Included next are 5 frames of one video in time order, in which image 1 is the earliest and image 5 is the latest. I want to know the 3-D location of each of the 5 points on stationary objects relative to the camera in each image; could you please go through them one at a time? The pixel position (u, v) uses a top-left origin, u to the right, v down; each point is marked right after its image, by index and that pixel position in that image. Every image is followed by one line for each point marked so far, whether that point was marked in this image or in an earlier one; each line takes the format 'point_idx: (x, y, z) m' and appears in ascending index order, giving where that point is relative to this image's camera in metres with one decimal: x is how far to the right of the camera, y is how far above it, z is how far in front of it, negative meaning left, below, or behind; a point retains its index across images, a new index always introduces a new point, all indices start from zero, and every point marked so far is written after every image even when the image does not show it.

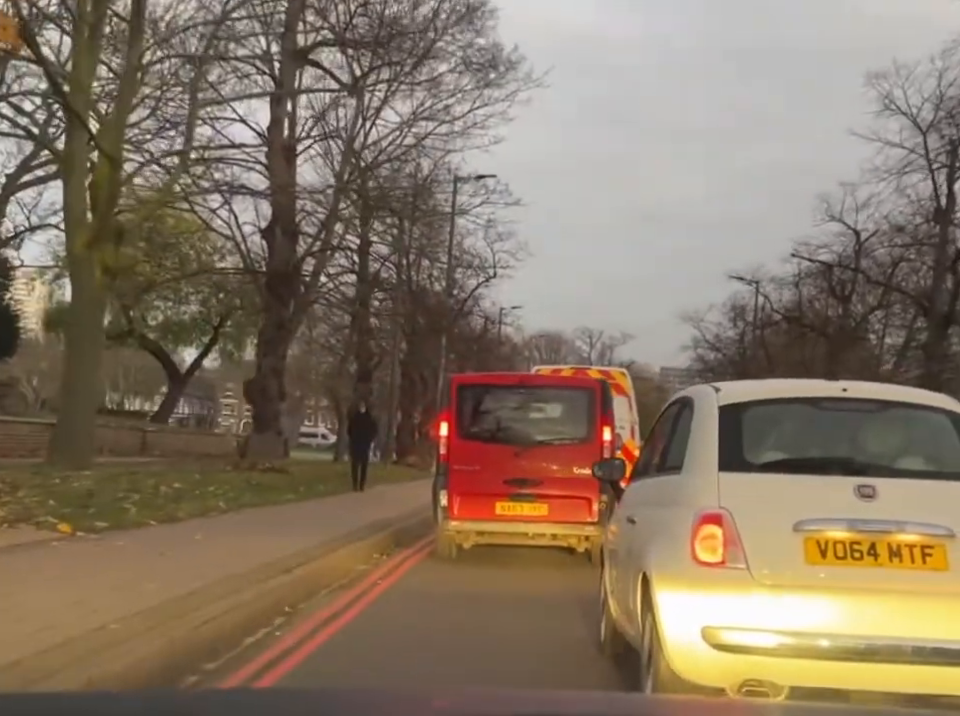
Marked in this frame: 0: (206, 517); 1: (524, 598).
0: (-4.0, -2.4, +15.0) m
1: (+0.6, -2.6, +11.0) m
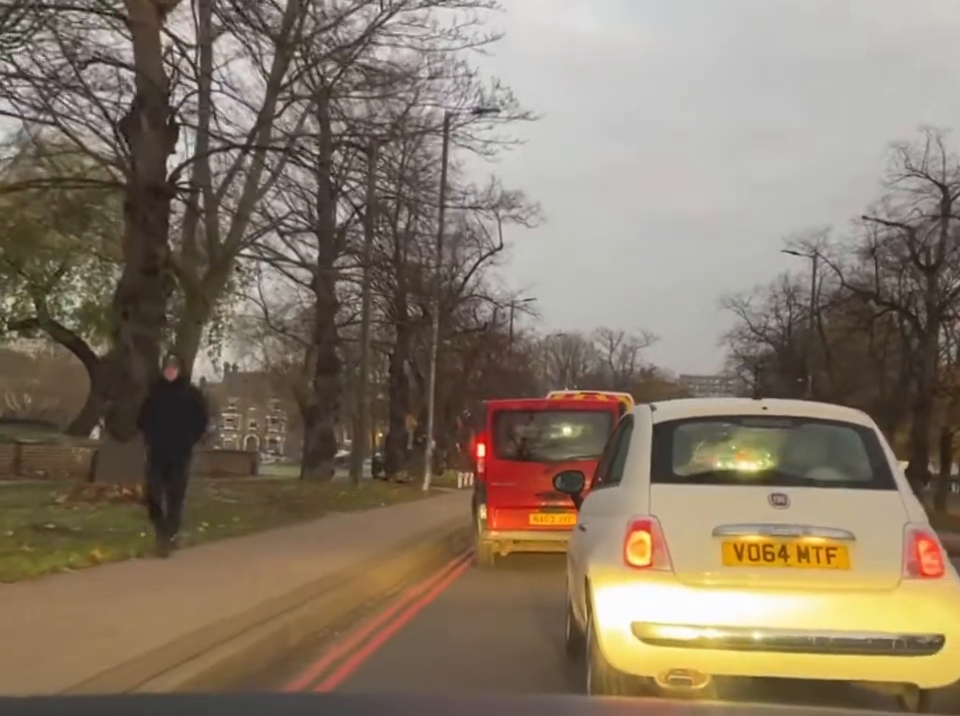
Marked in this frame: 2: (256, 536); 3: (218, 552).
0: (-4.0, -2.7, +15.6) m
1: (+0.5, -2.8, +11.6) m
2: (-3.6, -2.9, +16.7) m
3: (-3.6, -2.6, +14.1) m
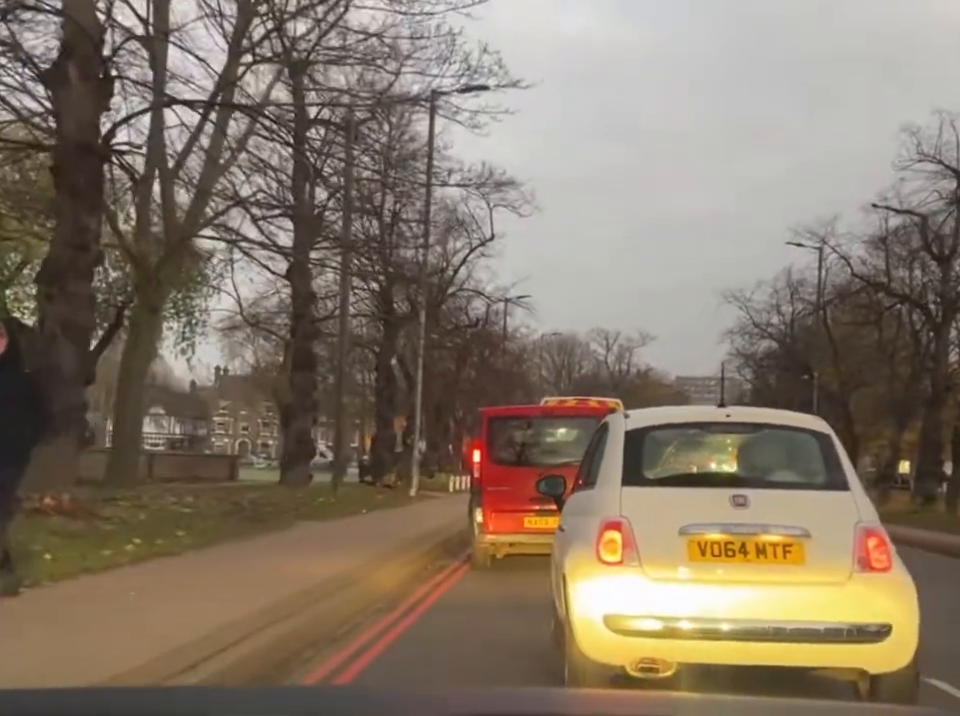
0: (-4.1, -2.8, +16.0) m
1: (+0.4, -2.9, +12.0) m
2: (-3.7, -3.0, +17.1) m
3: (-3.7, -2.7, +14.5) m
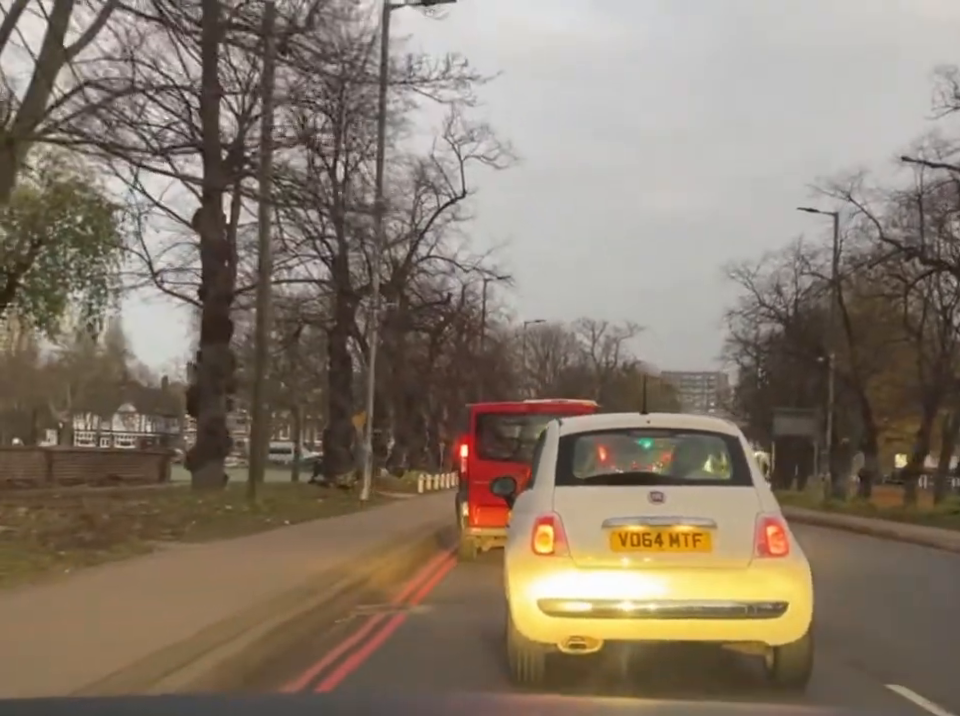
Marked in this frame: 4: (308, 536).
0: (-4.3, -2.7, +15.6) m
1: (+0.3, -2.8, +11.6) m
2: (-3.9, -2.9, +16.7) m
3: (-3.8, -2.7, +14.0) m
4: (-2.9, -3.1, +17.8) m
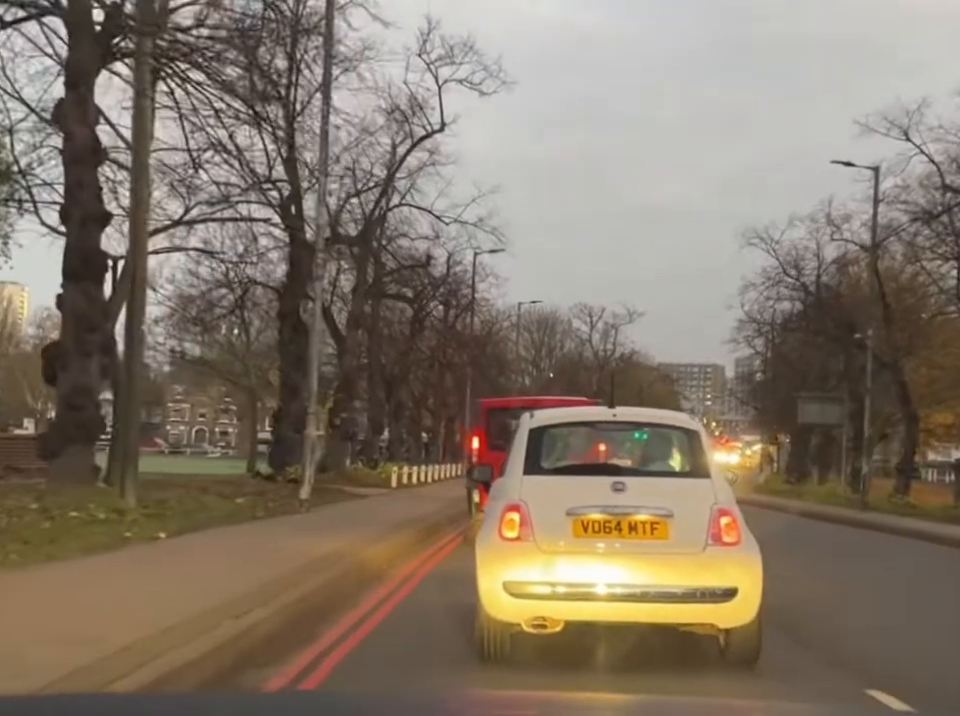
0: (-4.4, -2.5, +14.4) m
1: (+0.2, -2.6, +10.5) m
2: (-4.0, -2.6, +15.6) m
3: (-3.9, -2.4, +12.9) m
4: (-3.1, -2.8, +16.6) m
